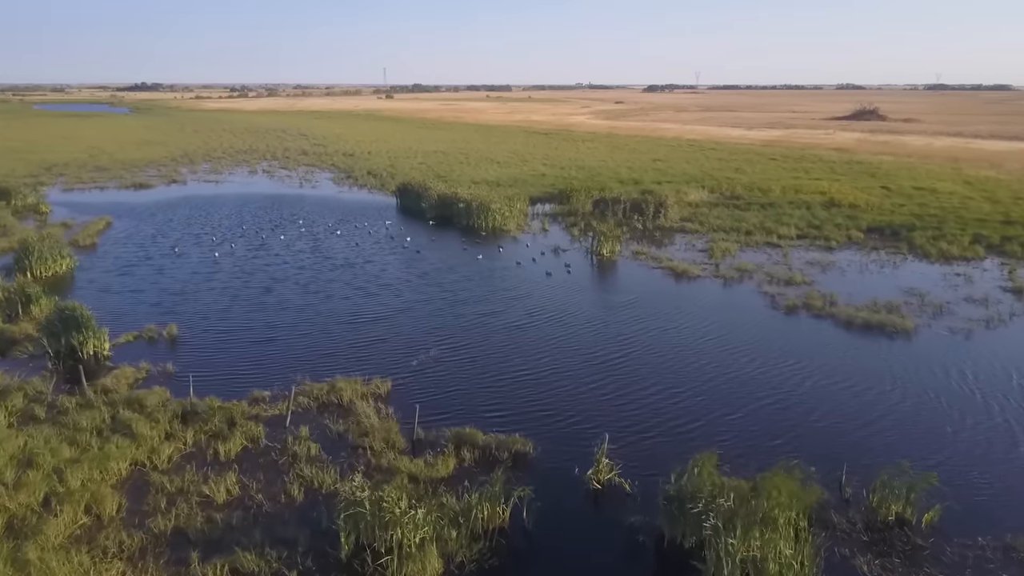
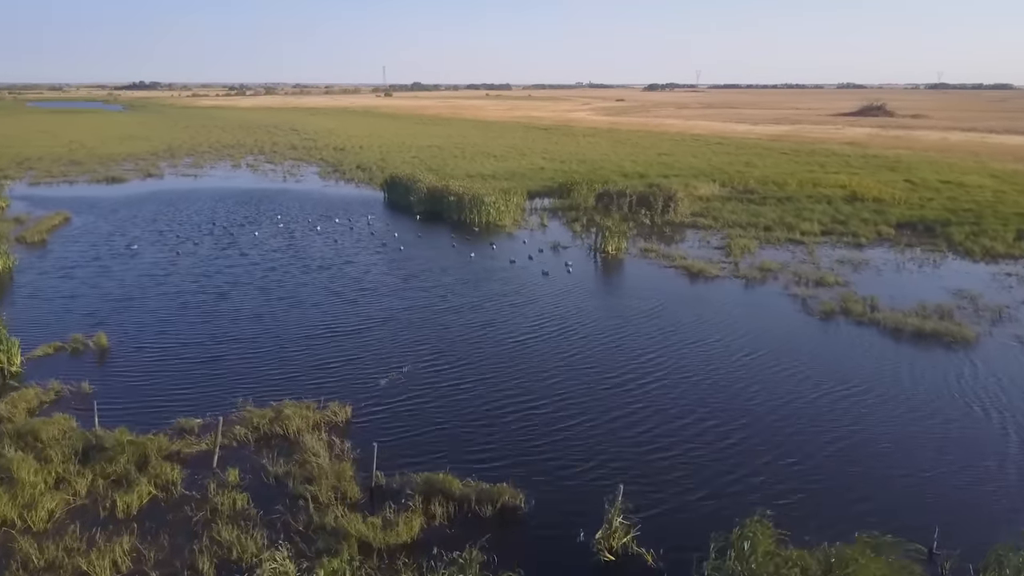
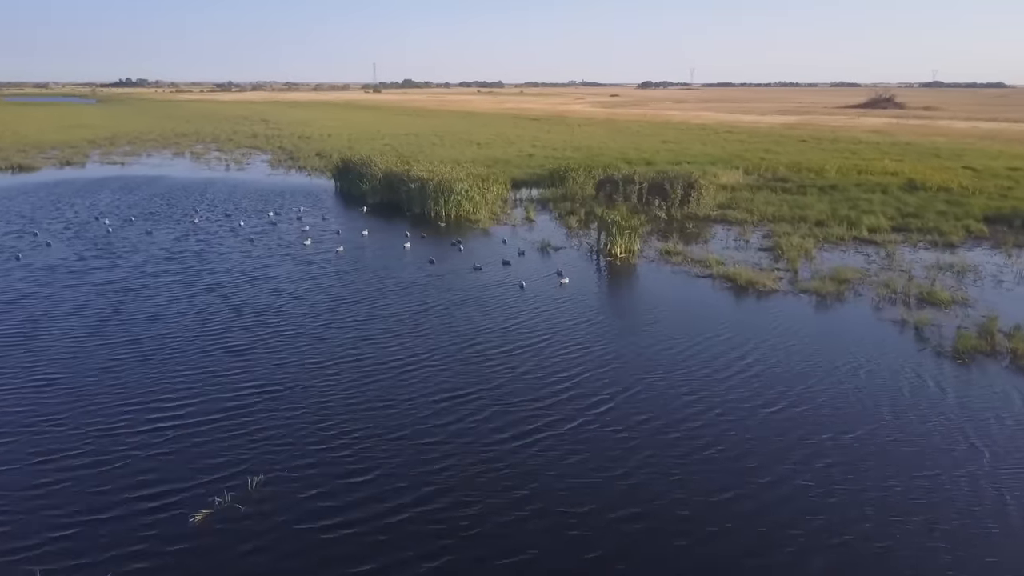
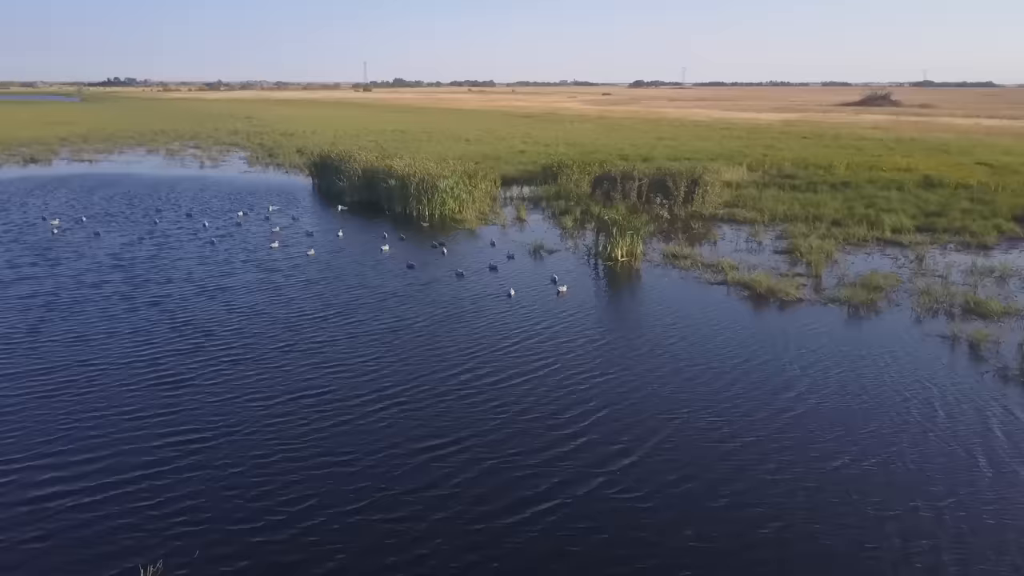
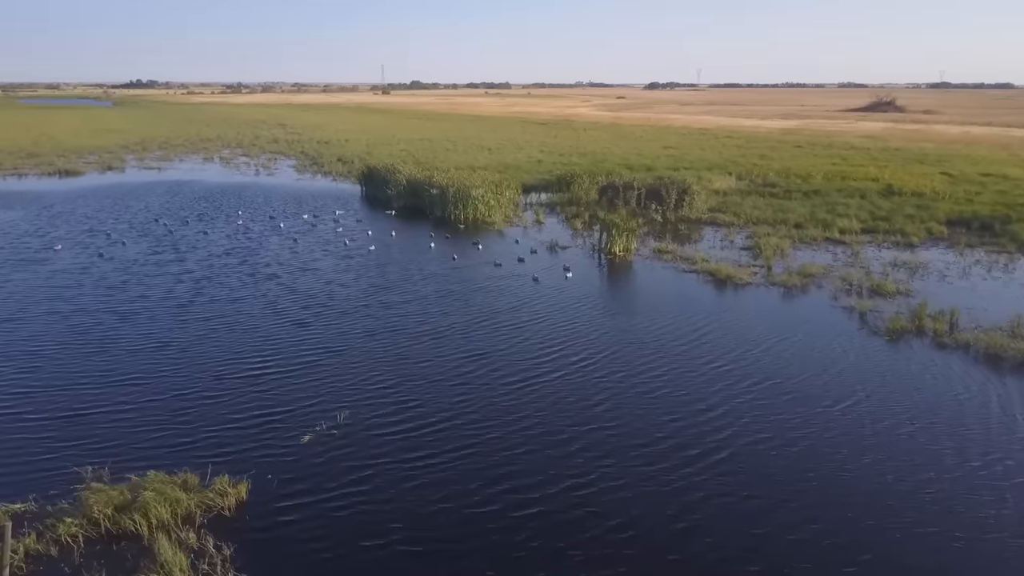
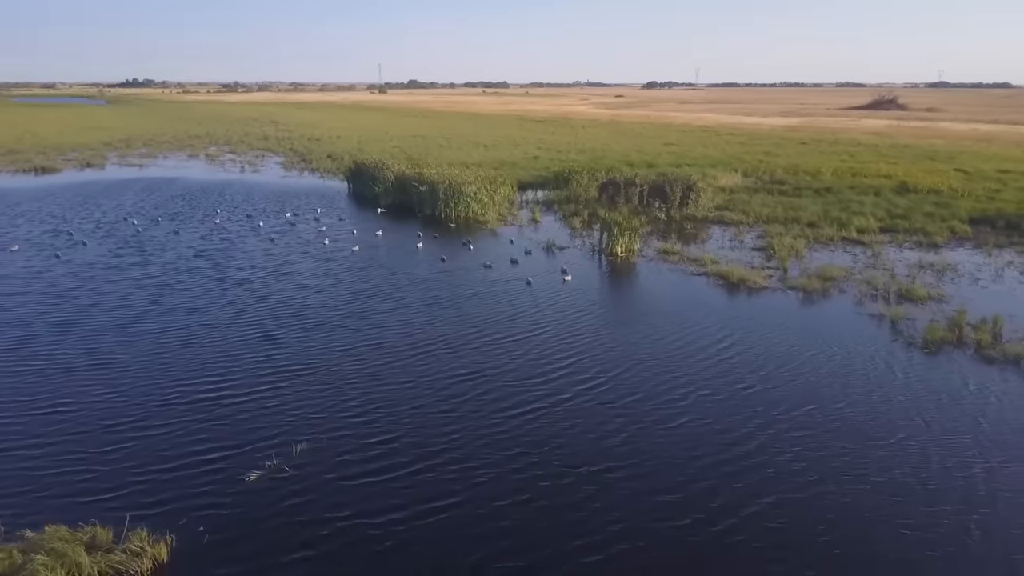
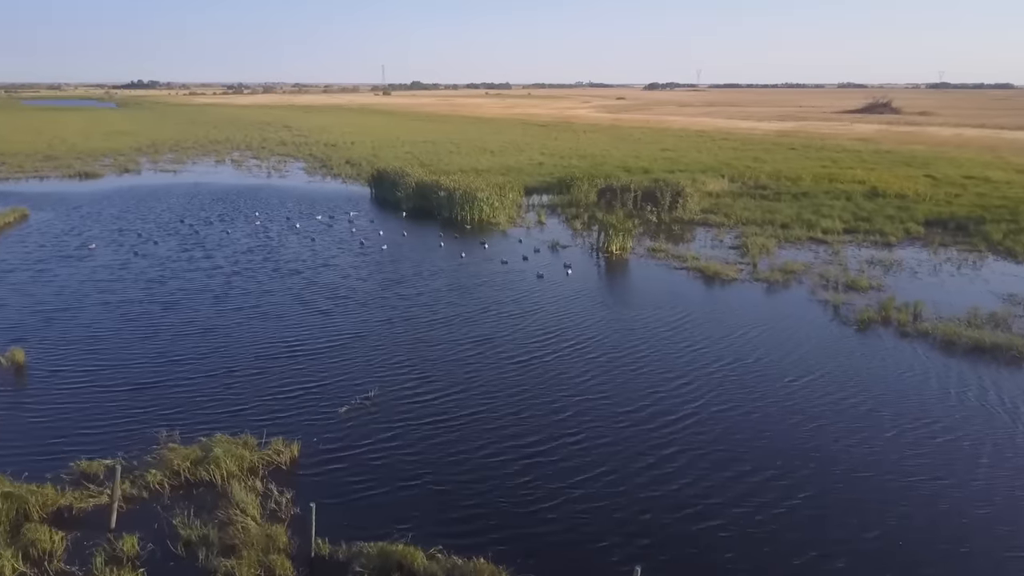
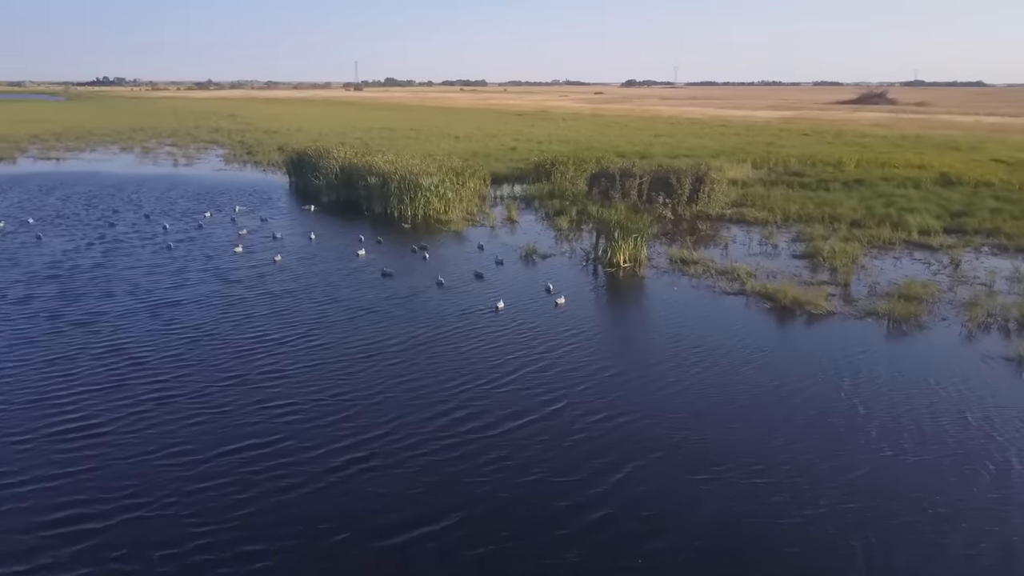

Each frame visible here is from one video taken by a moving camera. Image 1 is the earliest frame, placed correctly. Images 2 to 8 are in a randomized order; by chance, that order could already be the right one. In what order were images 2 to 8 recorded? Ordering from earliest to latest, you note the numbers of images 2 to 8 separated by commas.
2, 7, 5, 6, 3, 4, 8
